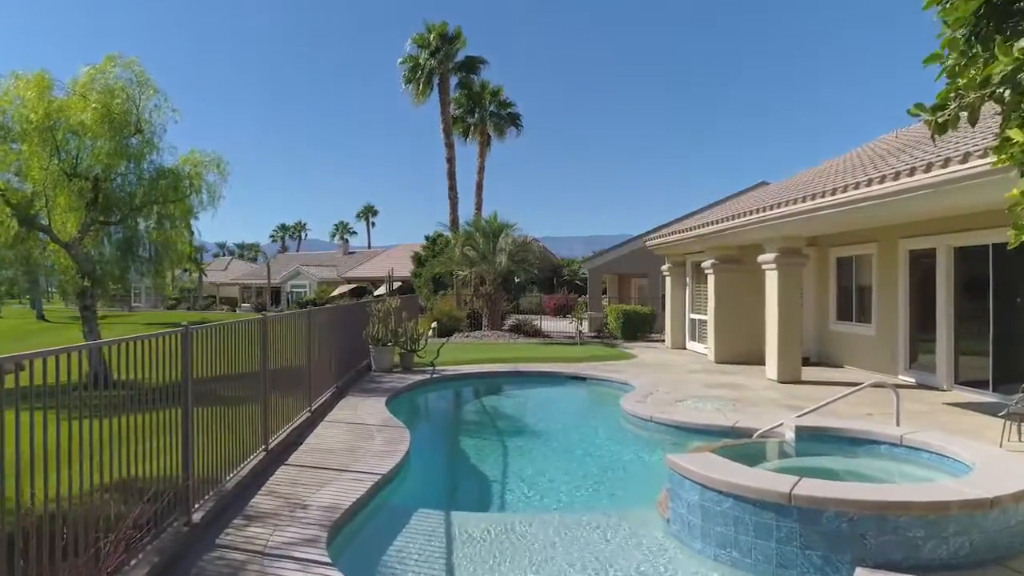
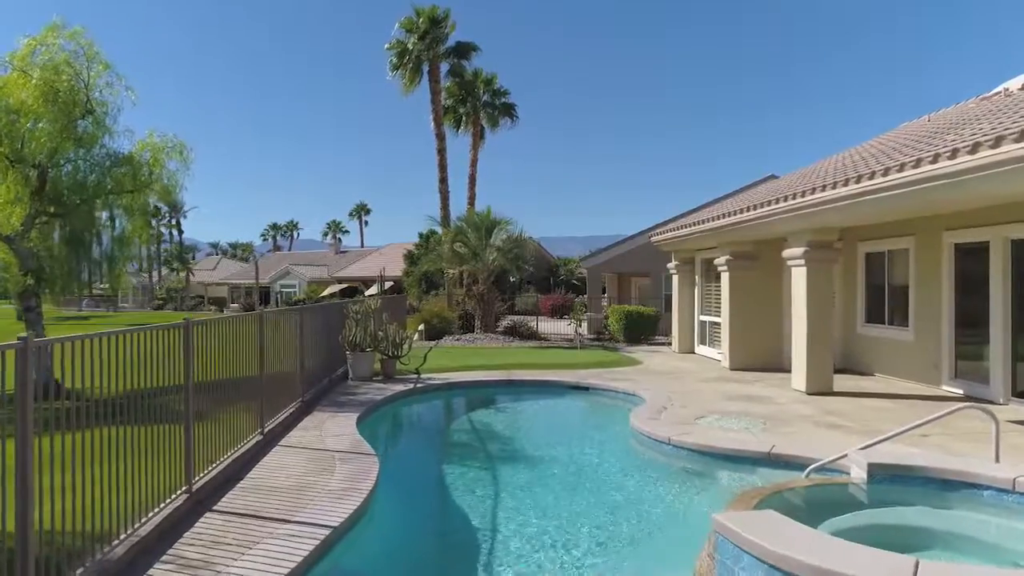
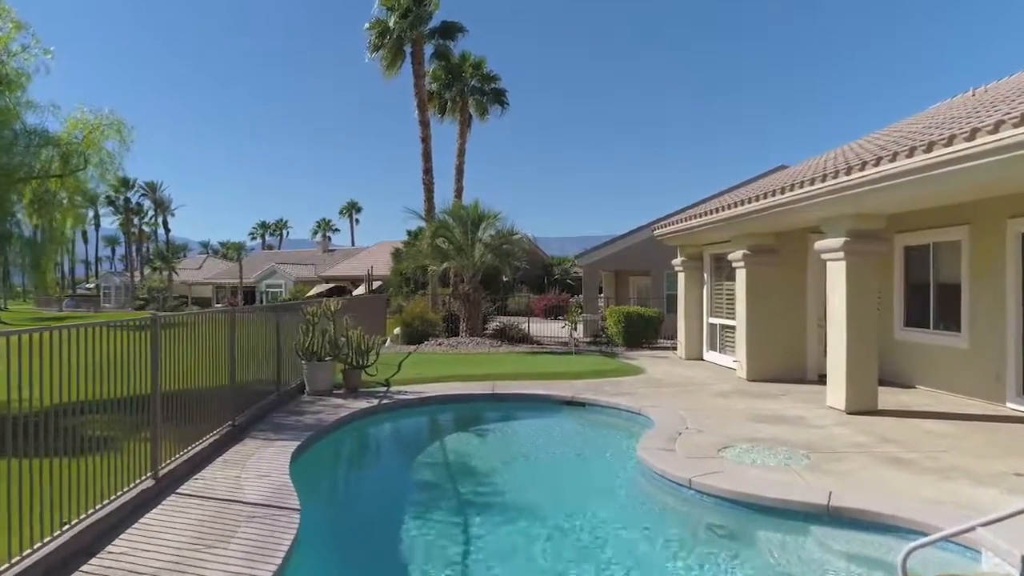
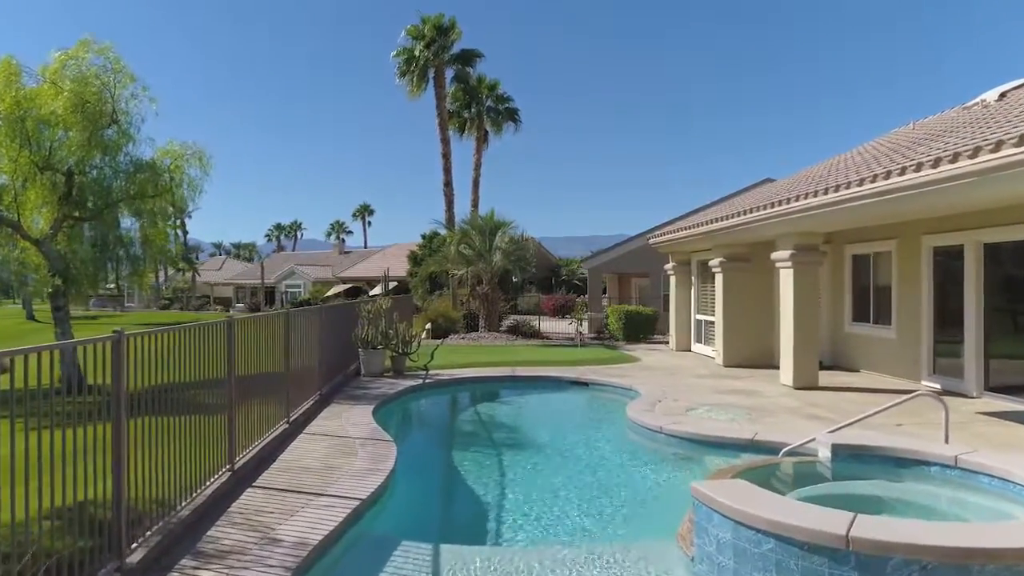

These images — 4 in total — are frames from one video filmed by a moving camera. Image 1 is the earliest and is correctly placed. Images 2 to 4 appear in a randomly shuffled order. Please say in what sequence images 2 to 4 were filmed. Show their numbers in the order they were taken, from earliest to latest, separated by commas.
4, 2, 3
